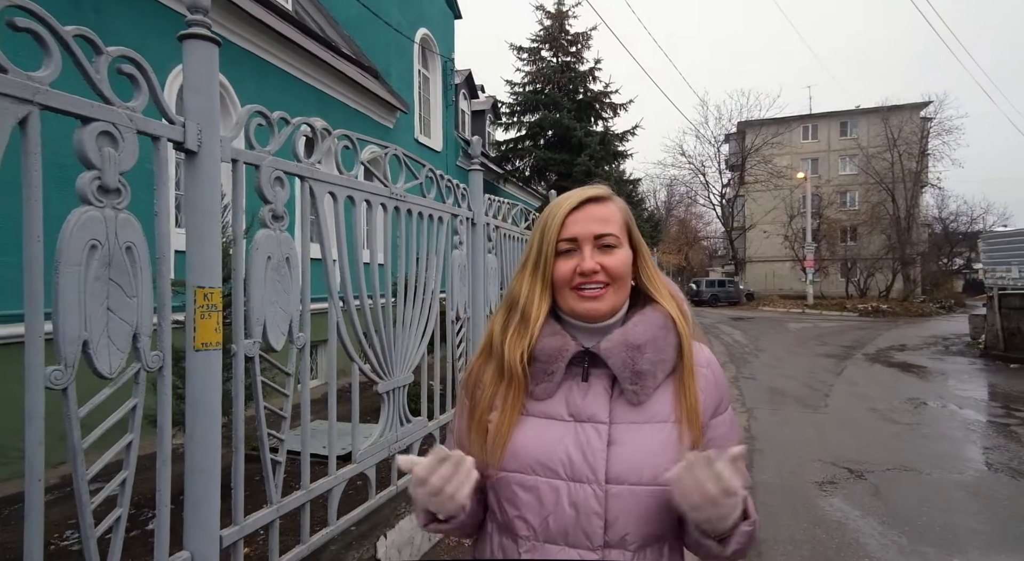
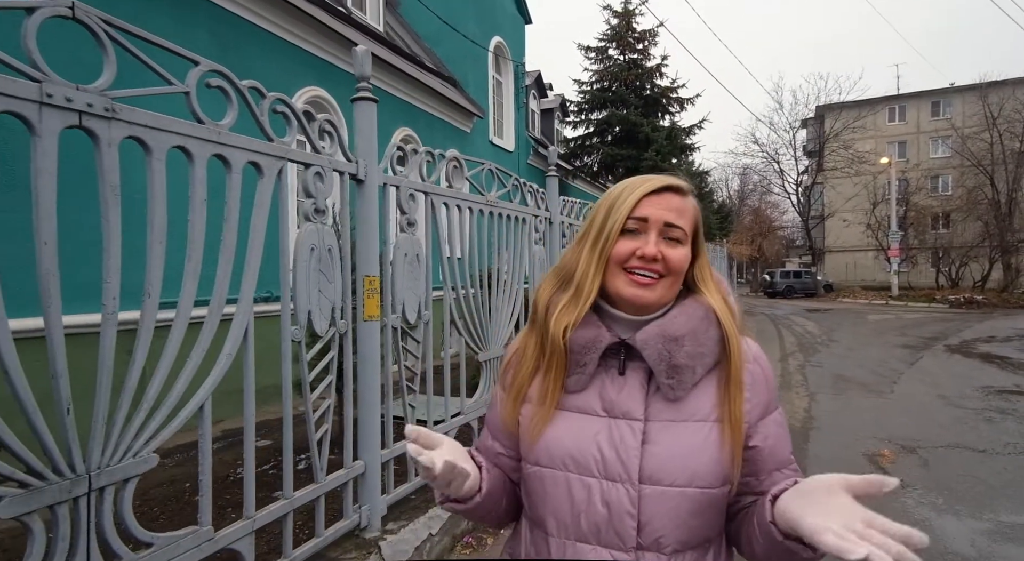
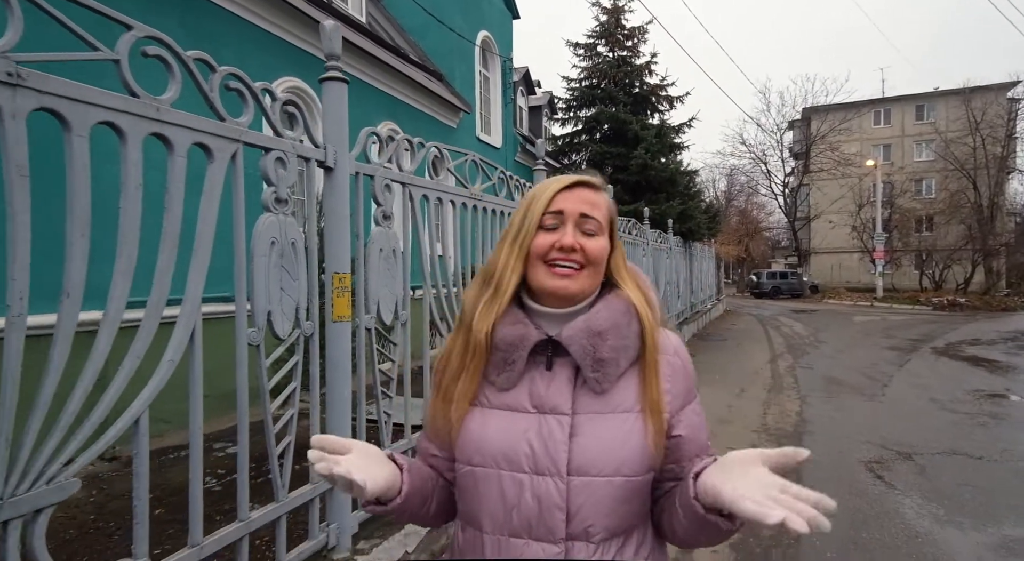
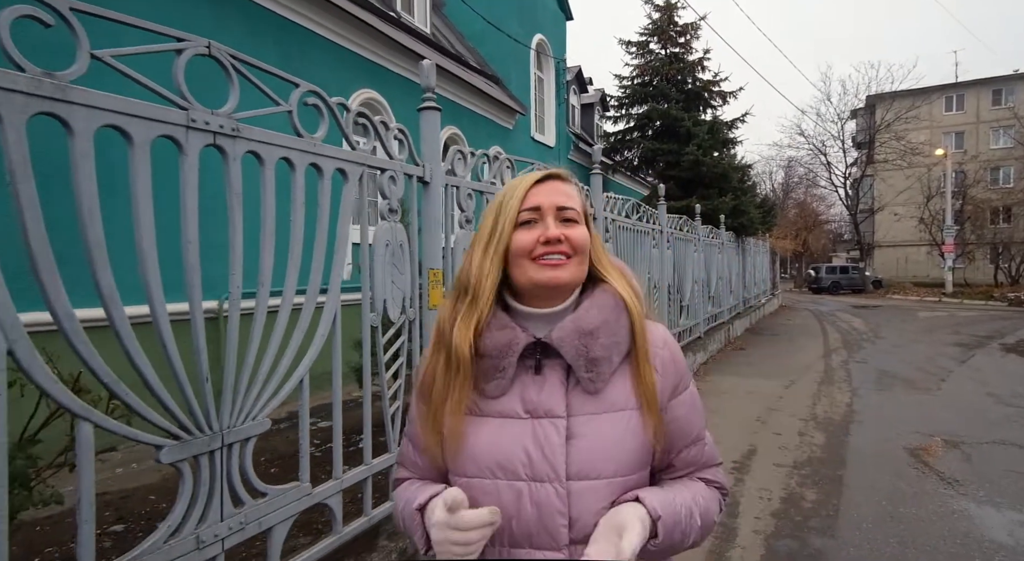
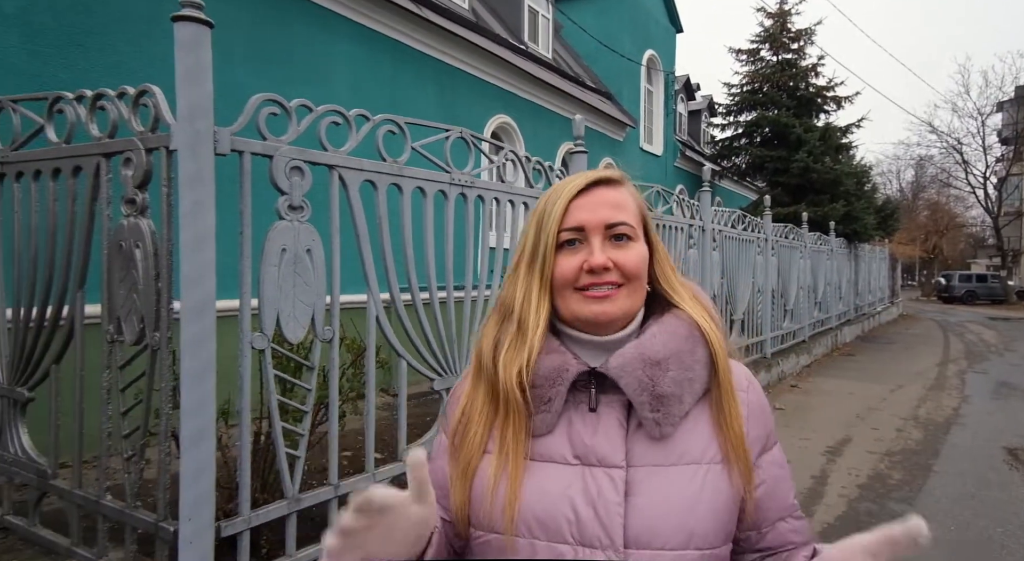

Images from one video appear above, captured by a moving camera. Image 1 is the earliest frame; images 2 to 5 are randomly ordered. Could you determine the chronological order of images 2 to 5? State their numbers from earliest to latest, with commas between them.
3, 2, 4, 5
